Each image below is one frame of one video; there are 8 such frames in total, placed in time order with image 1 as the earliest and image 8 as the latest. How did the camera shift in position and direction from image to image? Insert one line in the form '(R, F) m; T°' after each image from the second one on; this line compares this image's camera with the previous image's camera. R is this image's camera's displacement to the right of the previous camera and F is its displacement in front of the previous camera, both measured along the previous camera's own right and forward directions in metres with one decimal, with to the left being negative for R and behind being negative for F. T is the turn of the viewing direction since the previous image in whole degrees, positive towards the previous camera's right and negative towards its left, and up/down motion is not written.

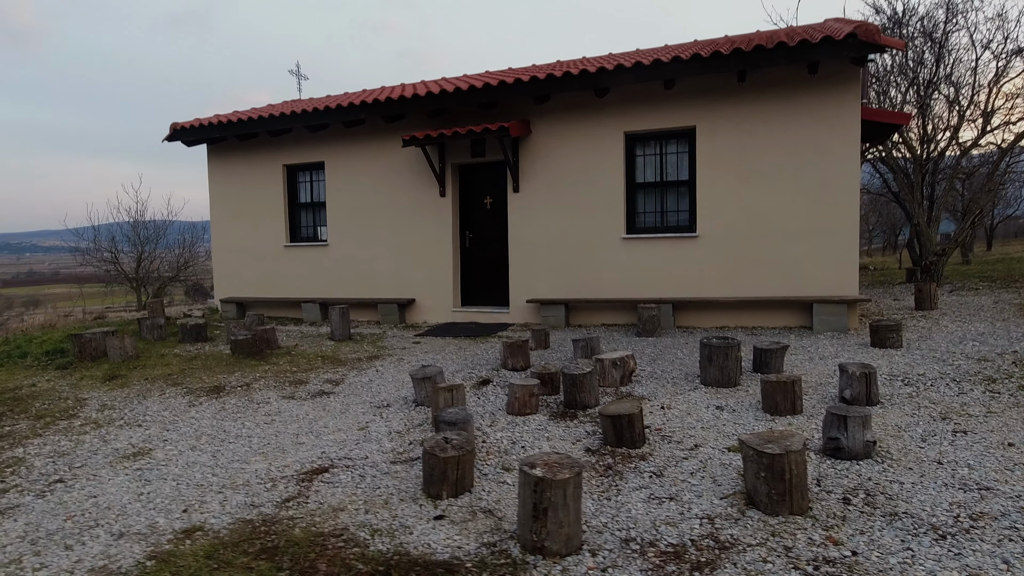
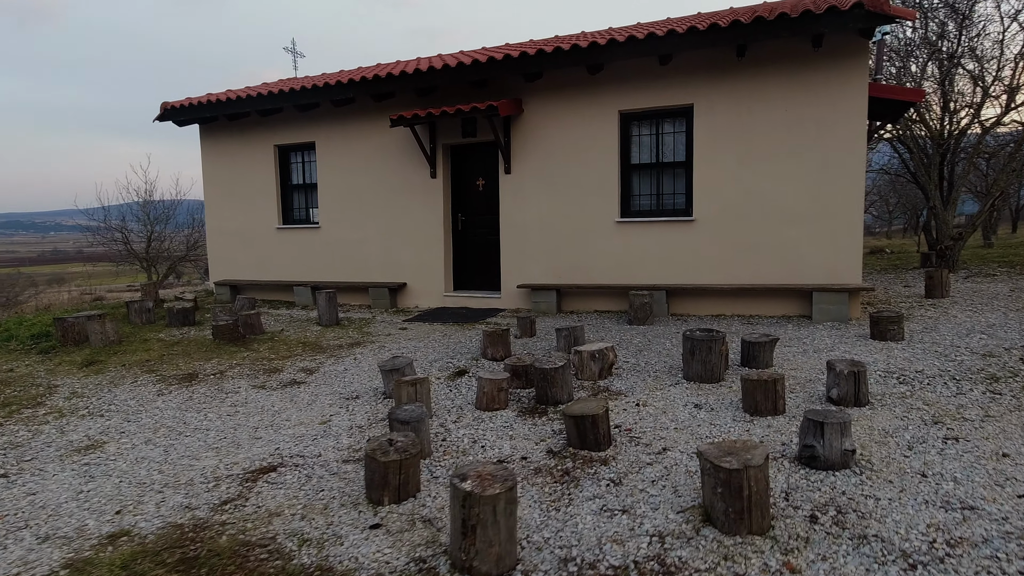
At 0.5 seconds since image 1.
(+0.3, +0.2) m; -2°
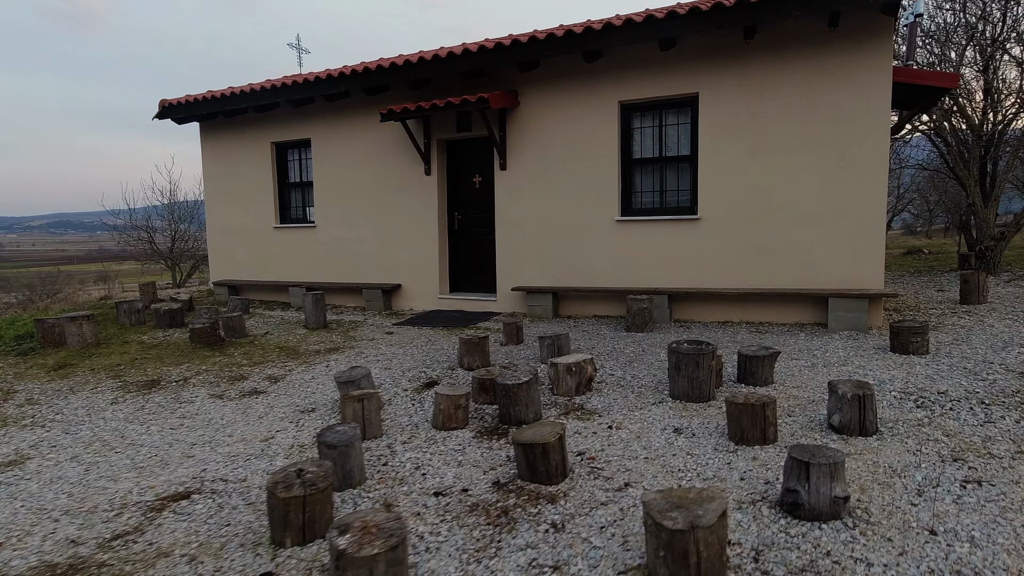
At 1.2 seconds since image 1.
(+0.4, +0.4) m; -3°
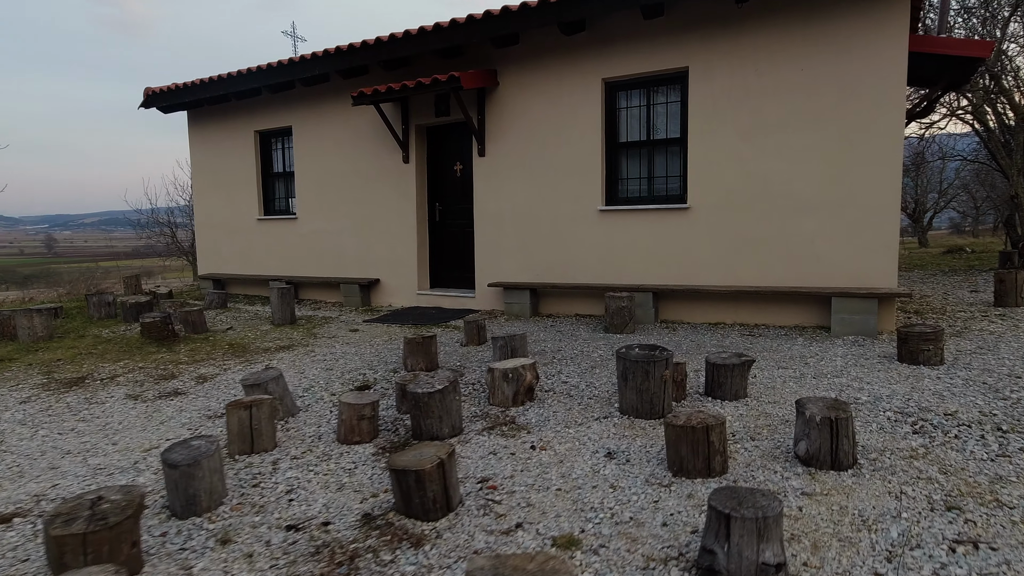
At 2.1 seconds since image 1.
(+0.6, +0.6) m; -3°
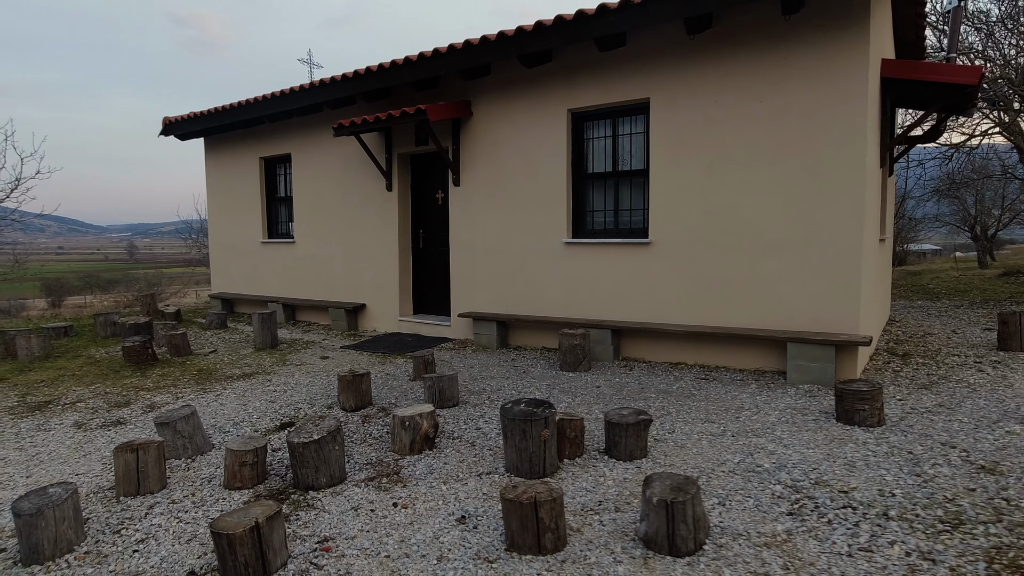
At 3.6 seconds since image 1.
(+0.9, +0.1) m; -5°
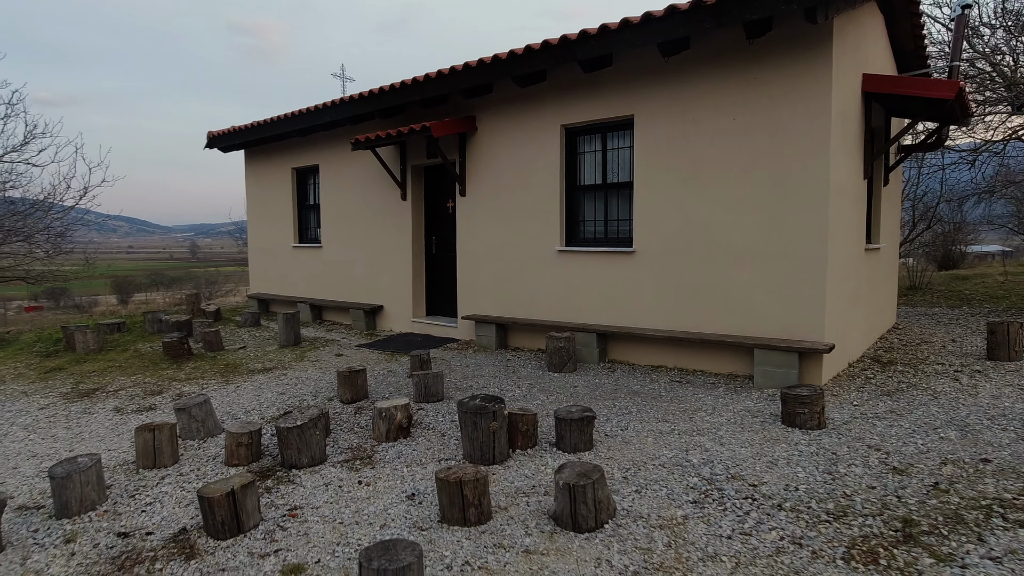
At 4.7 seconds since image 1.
(+0.5, -0.4) m; -5°
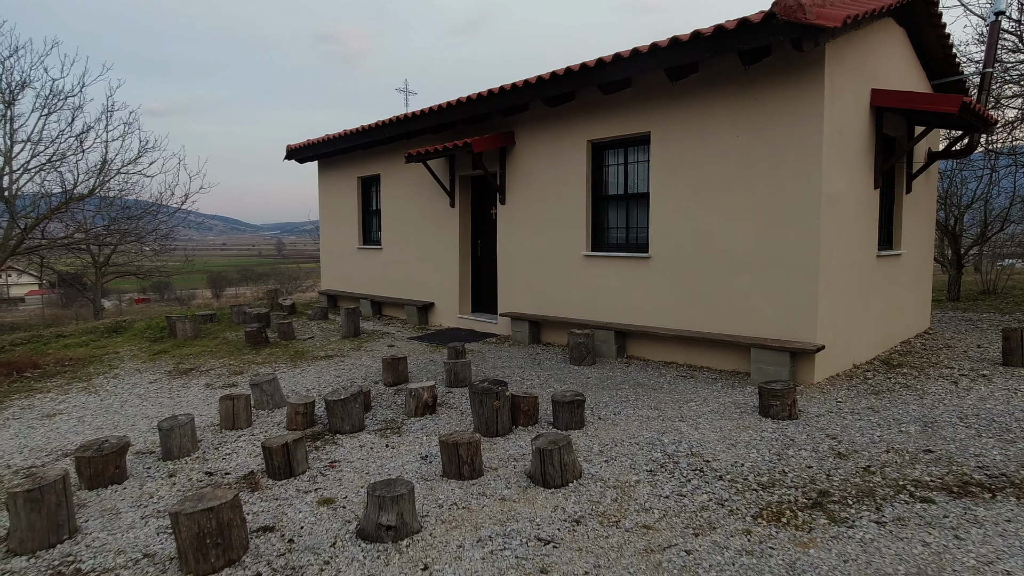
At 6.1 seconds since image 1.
(+0.5, -0.6) m; -7°
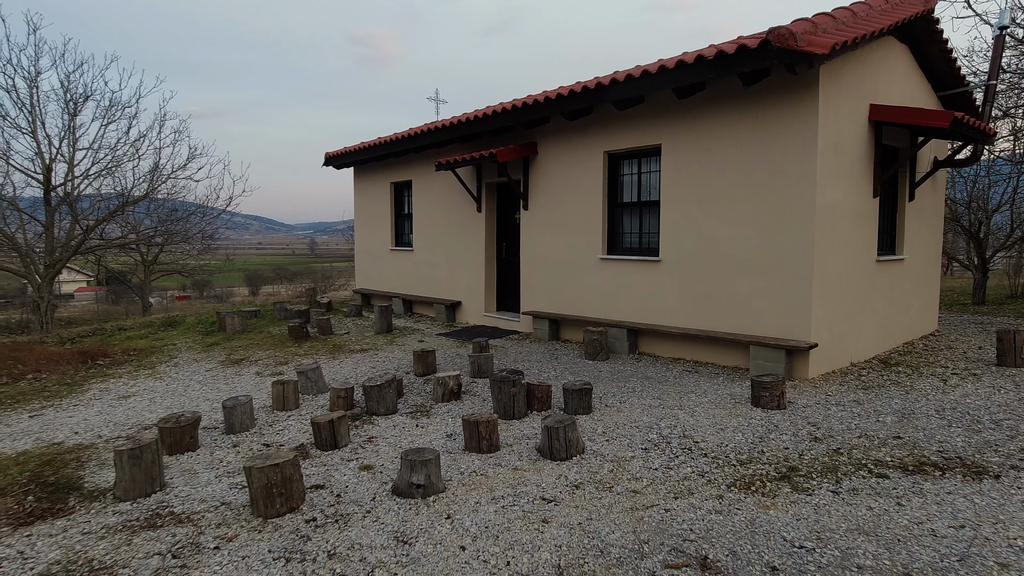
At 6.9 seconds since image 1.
(+0.1, -0.5) m; -3°
